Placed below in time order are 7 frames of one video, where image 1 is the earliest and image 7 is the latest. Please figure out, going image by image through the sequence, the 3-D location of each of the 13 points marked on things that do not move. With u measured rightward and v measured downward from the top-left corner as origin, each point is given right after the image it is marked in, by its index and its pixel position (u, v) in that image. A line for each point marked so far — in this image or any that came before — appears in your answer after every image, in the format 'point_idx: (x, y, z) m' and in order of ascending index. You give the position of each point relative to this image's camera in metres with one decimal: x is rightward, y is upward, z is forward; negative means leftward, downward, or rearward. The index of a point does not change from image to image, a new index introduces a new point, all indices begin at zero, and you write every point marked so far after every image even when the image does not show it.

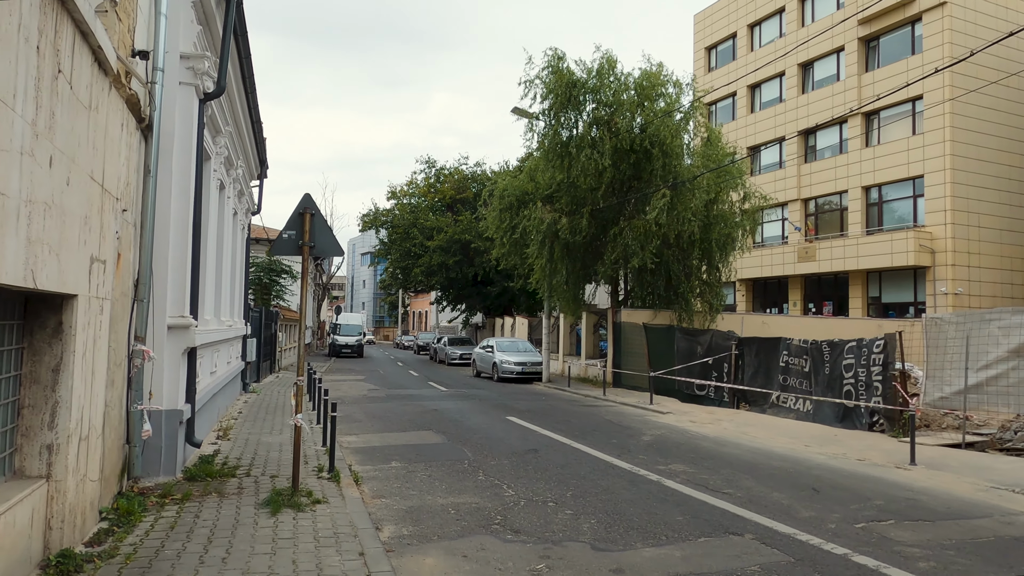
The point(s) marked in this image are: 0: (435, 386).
0: (-2.1, -2.7, +19.2) m
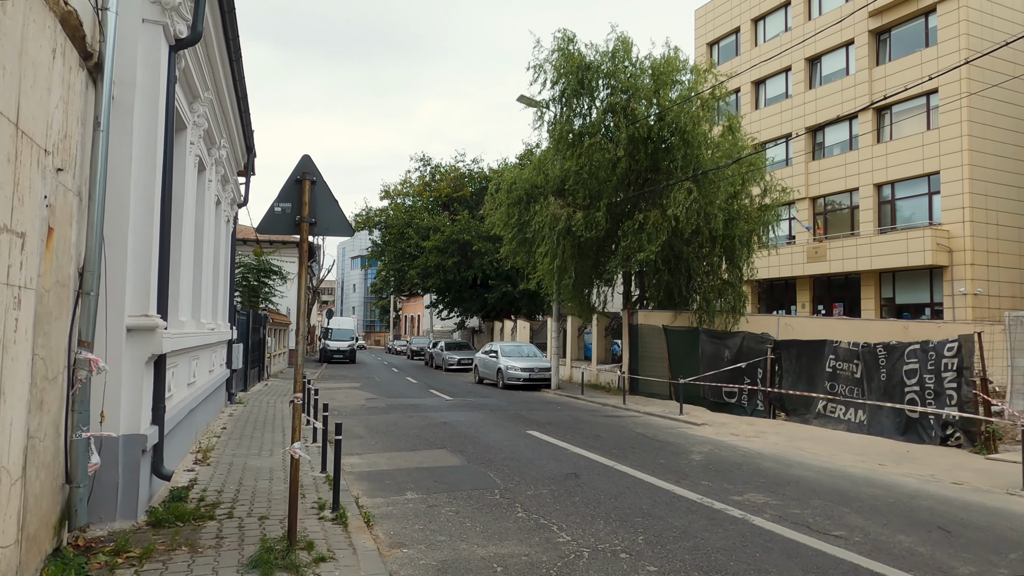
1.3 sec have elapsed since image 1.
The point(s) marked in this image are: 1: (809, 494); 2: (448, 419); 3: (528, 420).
0: (-1.8, -2.7, +17.8) m
1: (+2.8, -1.9, +6.5) m
2: (-1.1, -2.3, +12.4) m
3: (+0.3, -2.3, +12.2) m
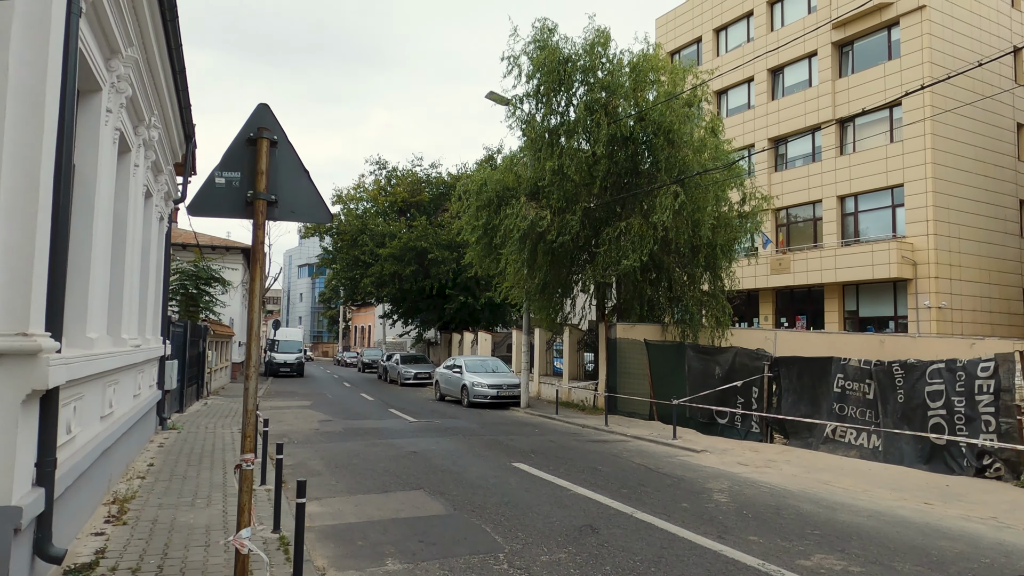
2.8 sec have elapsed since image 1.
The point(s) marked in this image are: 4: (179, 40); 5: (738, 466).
0: (-2.6, -2.9, +16.2) m
1: (+2.8, -2.0, +5.3) m
2: (-1.5, -2.5, +10.9) m
3: (-0.1, -2.5, +10.8) m
4: (-3.7, +2.7, +7.7) m
5: (+3.1, -2.5, +9.7) m
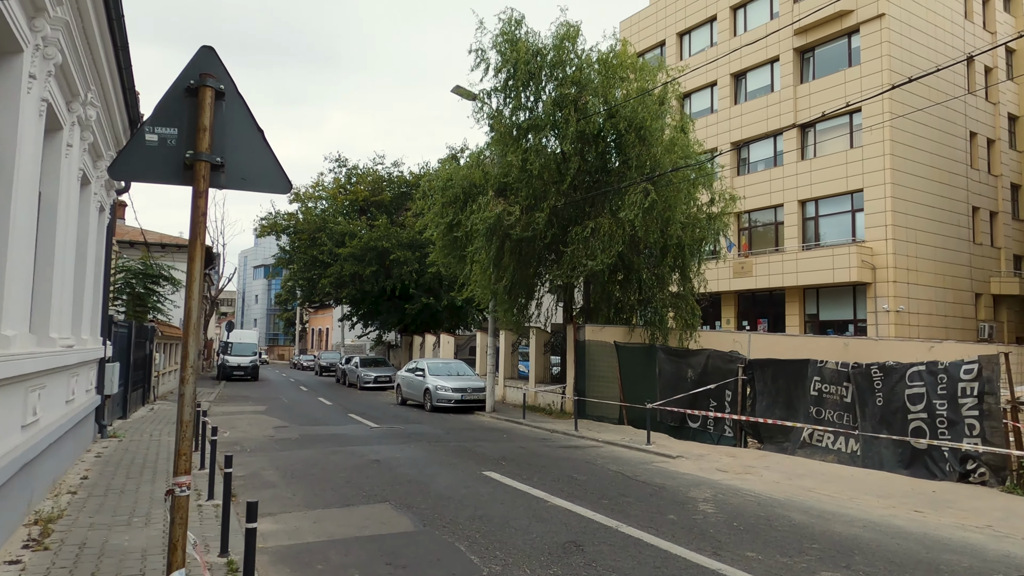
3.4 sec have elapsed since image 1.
0: (-3.3, -2.9, +15.5) m
1: (+2.7, -2.0, +4.9) m
2: (-1.9, -2.4, +10.2) m
3: (-0.5, -2.4, +10.2) m
4: (-3.9, +2.8, +7.0) m
5: (+2.7, -2.5, +9.3) m
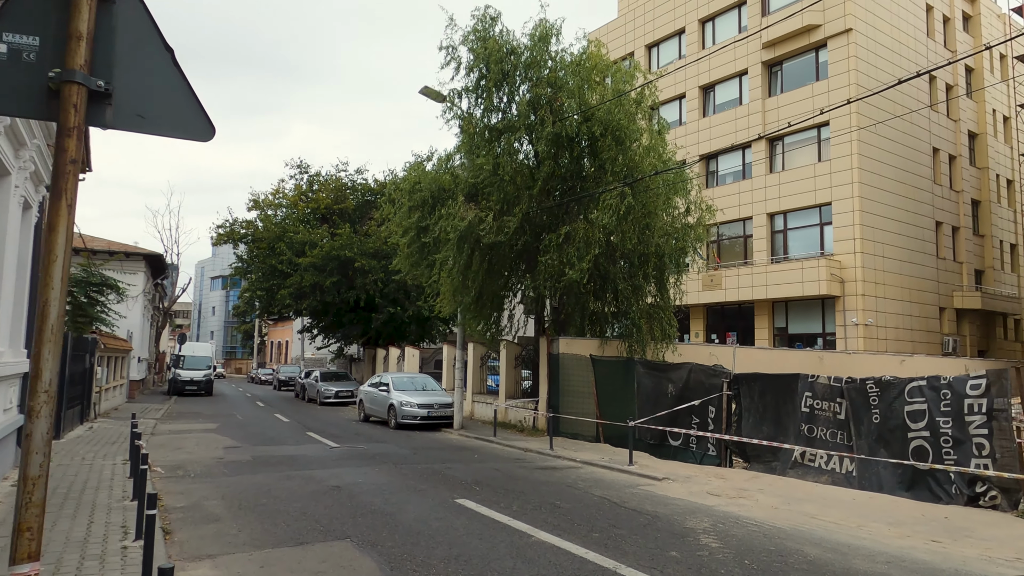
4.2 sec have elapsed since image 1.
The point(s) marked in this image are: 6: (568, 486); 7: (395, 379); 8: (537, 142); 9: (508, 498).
0: (-4.0, -3.1, +14.5) m
1: (+2.6, -2.0, +4.2) m
2: (-2.3, -2.5, +9.3) m
3: (-0.9, -2.5, +9.4) m
4: (-4.1, +2.7, +6.0) m
5: (+2.4, -2.6, +8.6) m
6: (+0.7, -2.6, +9.1) m
7: (-3.1, -2.4, +18.8) m
8: (+0.5, +3.1, +14.9) m
9: (0.0, -2.4, +8.0) m
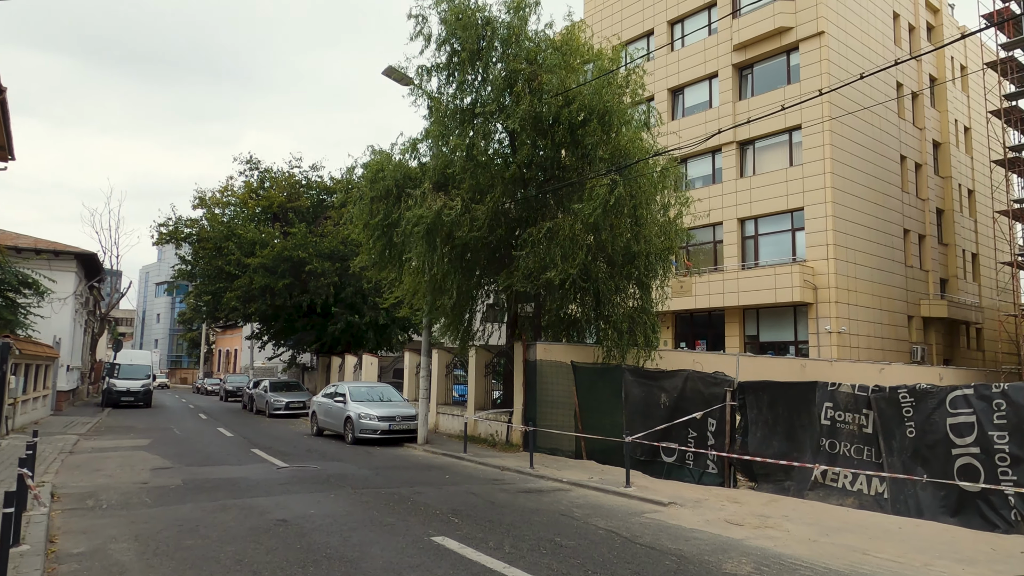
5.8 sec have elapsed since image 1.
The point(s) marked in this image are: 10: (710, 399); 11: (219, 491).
0: (-4.5, -3.1, +12.7) m
1: (+2.7, -1.9, +2.9) m
2: (-2.5, -2.4, +7.7) m
3: (-1.0, -2.5, +7.8) m
4: (-4.0, +2.9, +4.4) m
5: (+2.3, -2.5, +7.3) m
6: (+0.6, -2.5, +7.7) m
7: (-3.9, -2.5, +17.1) m
8: (0.0, +3.1, +13.5) m
9: (-0.2, -2.3, +6.6) m
10: (+3.0, -1.7, +10.7) m
11: (-3.7, -2.6, +8.9) m
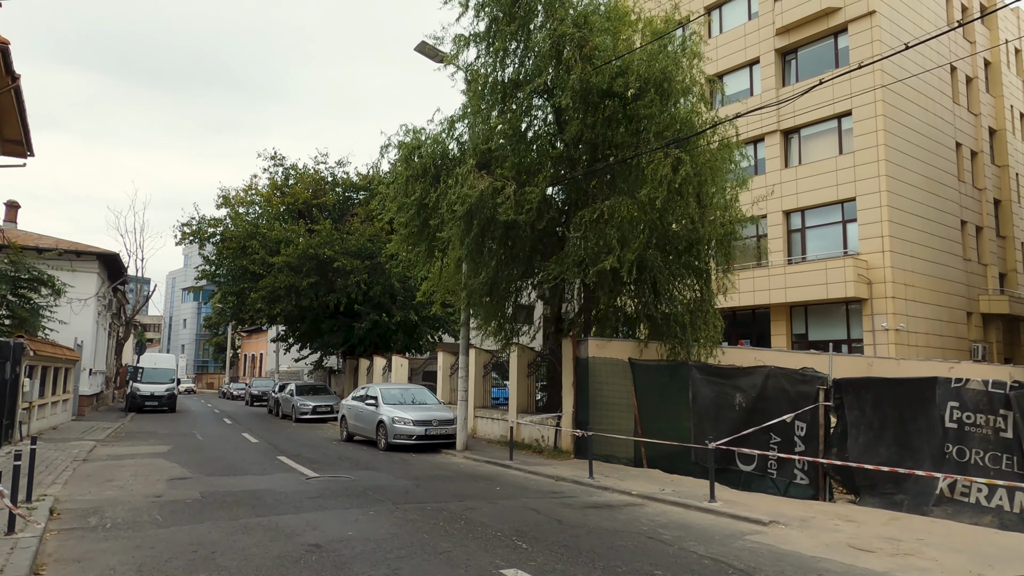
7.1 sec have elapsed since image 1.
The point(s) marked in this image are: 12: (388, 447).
0: (-3.6, -2.9, +11.6) m
1: (+3.3, -1.6, +1.6) m
2: (-1.8, -2.2, +6.5) m
3: (-0.3, -2.2, +6.6) m
4: (-3.5, +3.1, +3.3) m
5: (+3.0, -2.3, +5.9) m
6: (+1.3, -2.3, +6.4) m
7: (-2.9, -2.3, +15.9) m
8: (+0.9, +3.3, +12.2) m
9: (+0.5, -2.1, +5.3) m
10: (+3.8, -1.4, +9.4) m
11: (-3.0, -2.4, +7.8) m
12: (-2.6, -3.3, +14.6) m
